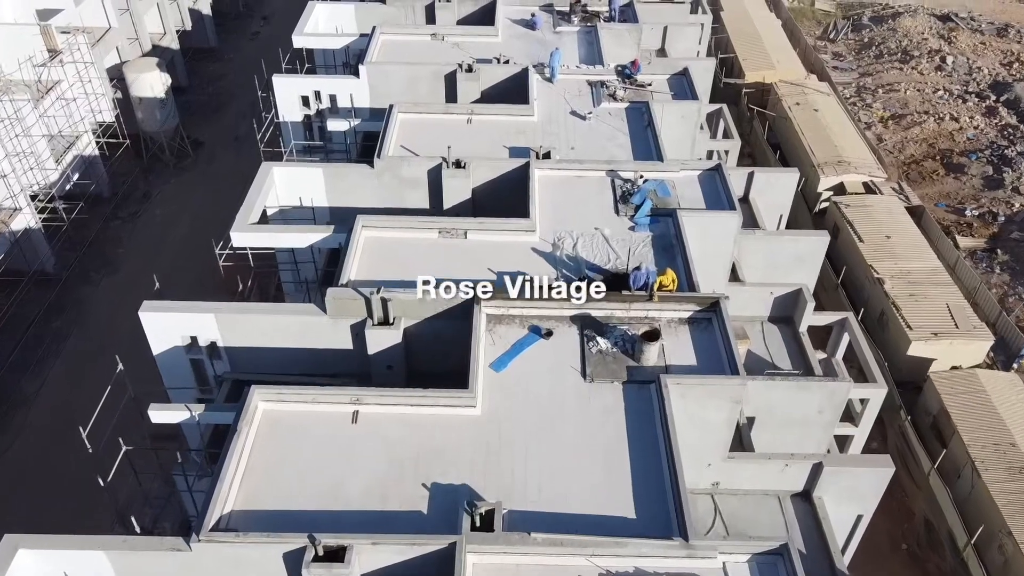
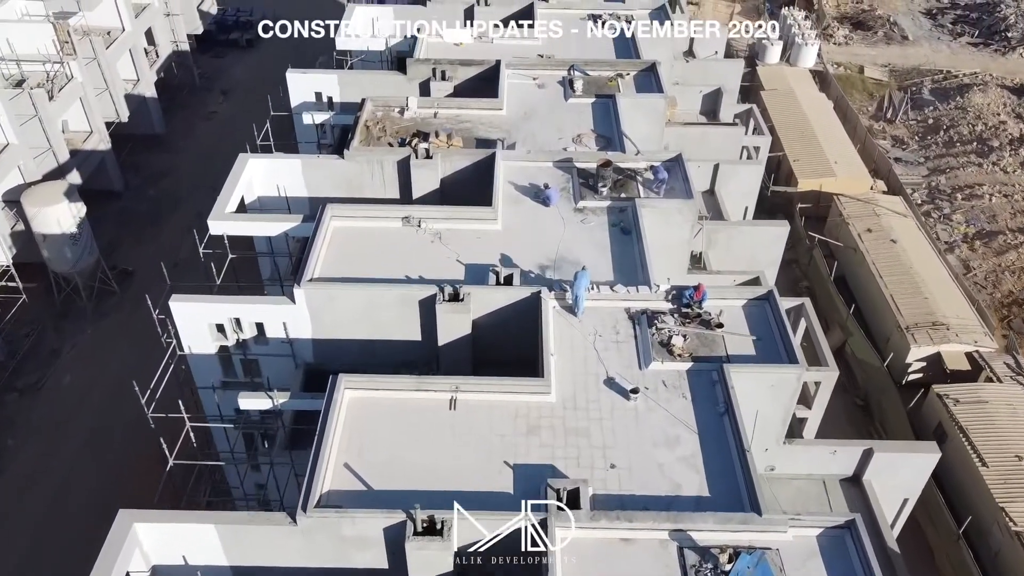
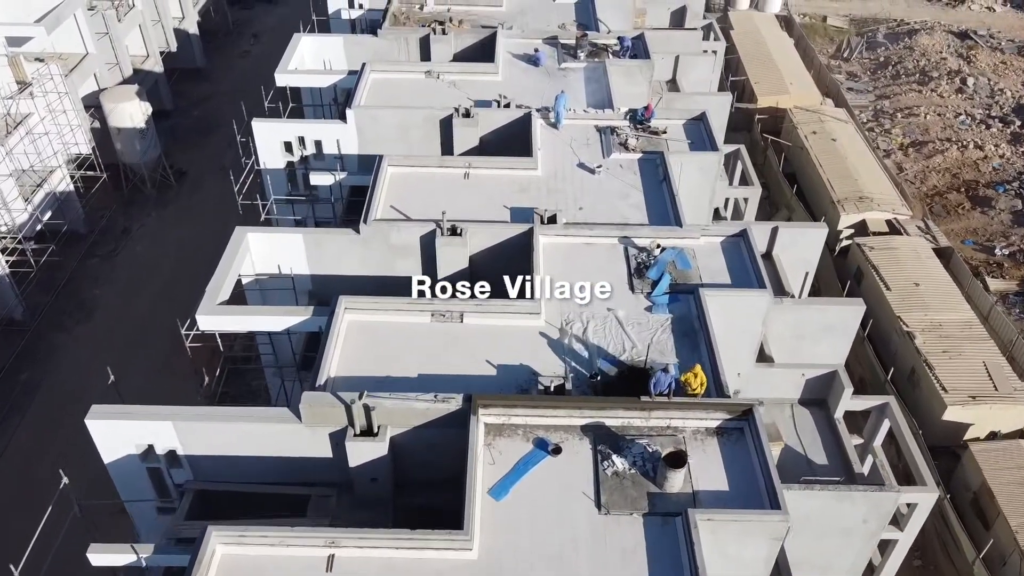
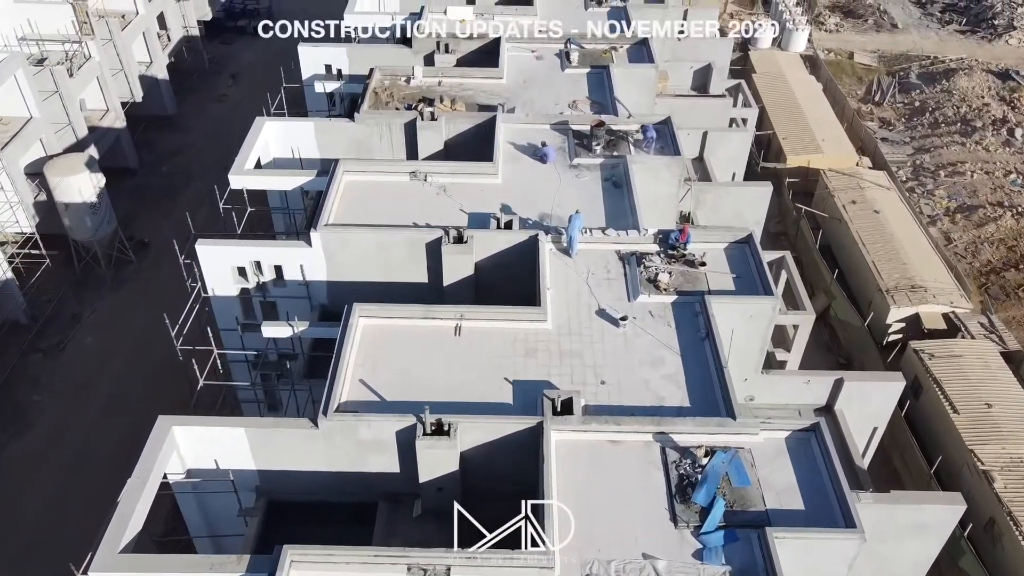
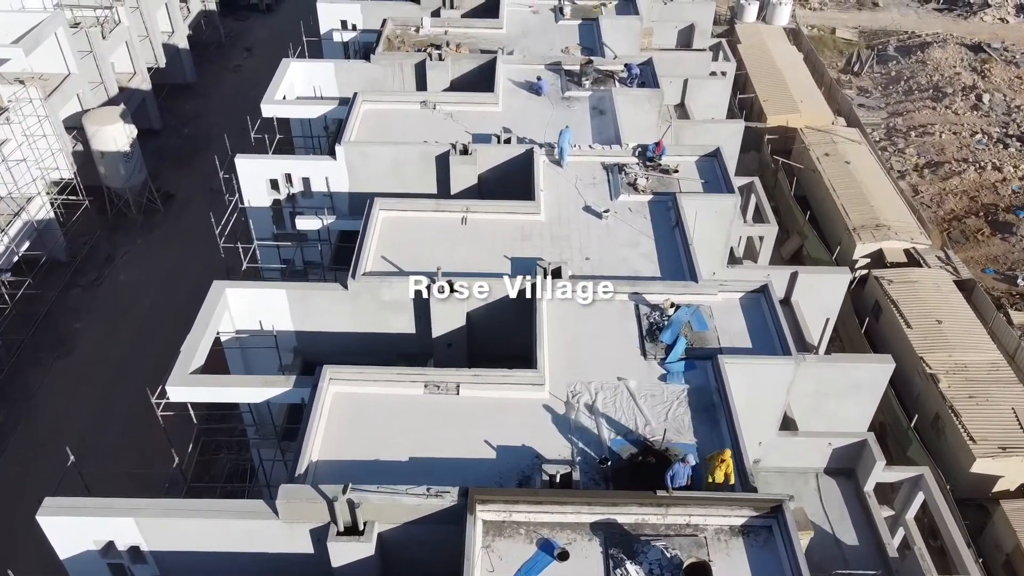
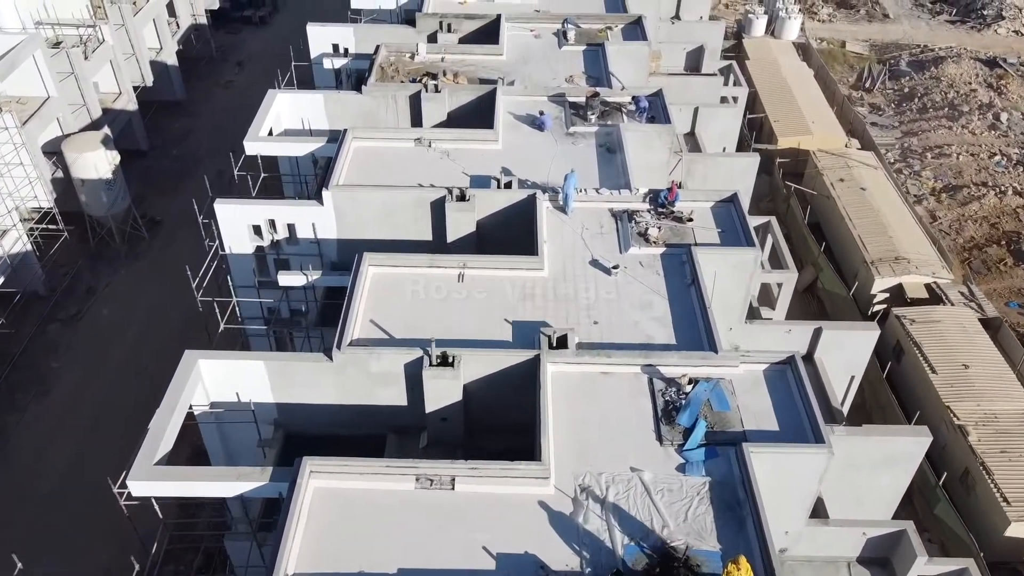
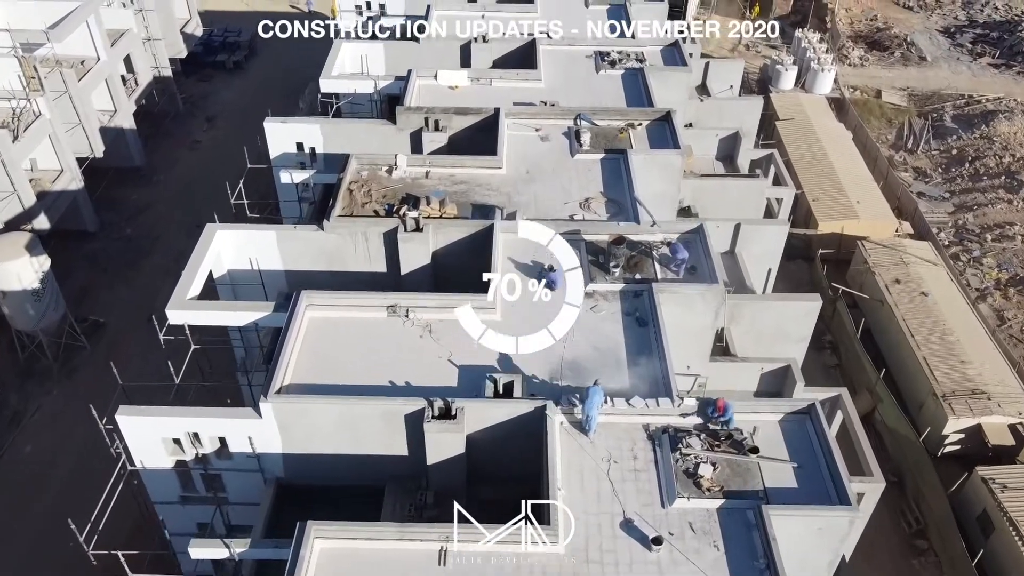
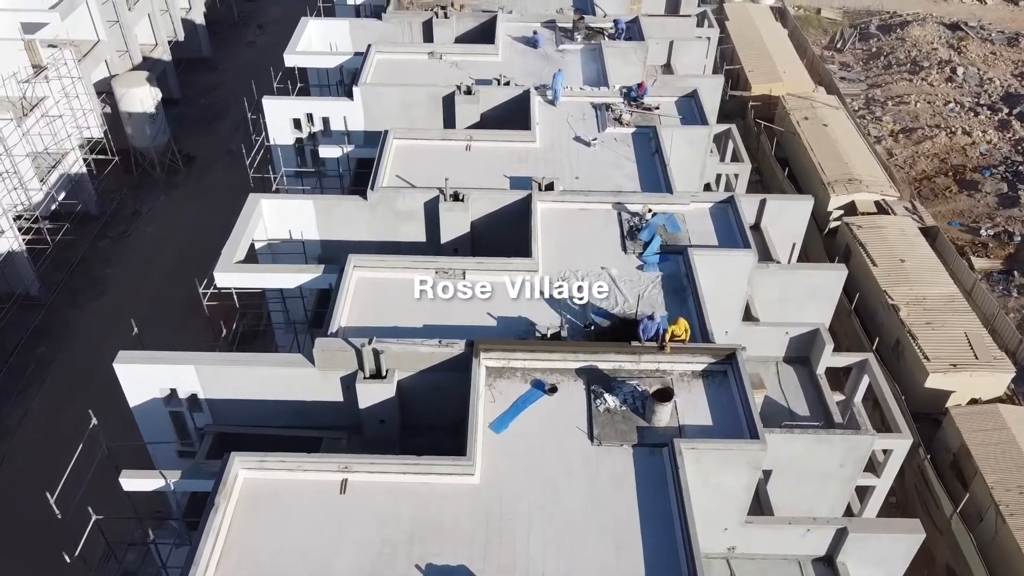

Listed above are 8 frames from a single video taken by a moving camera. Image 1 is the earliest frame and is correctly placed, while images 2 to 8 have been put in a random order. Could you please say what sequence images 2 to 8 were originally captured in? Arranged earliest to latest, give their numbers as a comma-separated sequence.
8, 3, 5, 6, 4, 2, 7
